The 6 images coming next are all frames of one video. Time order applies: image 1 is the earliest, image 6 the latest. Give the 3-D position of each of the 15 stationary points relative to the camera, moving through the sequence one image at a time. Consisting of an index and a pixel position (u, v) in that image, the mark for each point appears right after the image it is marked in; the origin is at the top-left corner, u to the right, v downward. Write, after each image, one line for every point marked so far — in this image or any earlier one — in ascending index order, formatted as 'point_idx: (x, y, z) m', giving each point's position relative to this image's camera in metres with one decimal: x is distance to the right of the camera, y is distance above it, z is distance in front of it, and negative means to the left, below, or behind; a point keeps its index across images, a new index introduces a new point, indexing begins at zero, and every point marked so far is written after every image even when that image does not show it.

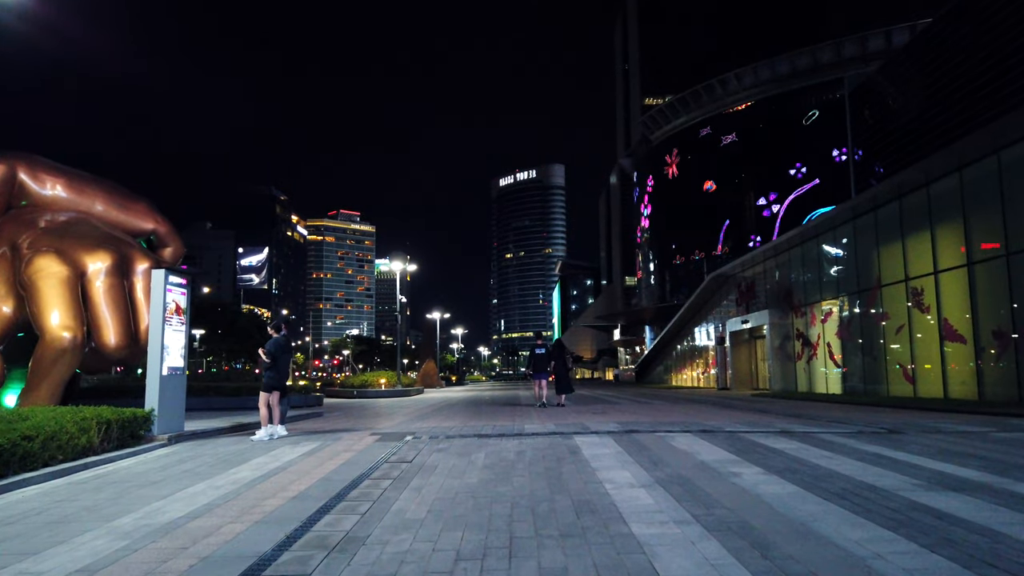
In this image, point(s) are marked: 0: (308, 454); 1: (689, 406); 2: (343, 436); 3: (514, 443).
0: (-2.8, -2.3, +9.1) m
1: (+4.8, -3.3, +18.6) m
2: (-2.7, -2.4, +10.7) m
3: (0.0, -2.2, +9.5) m
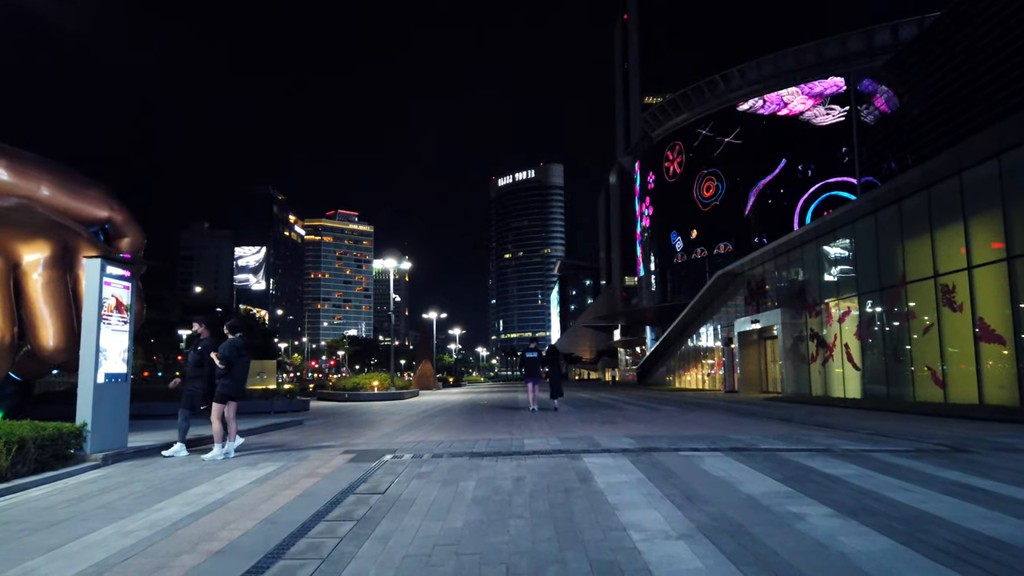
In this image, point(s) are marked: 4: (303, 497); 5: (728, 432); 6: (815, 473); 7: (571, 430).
0: (-2.8, -2.2, +7.6) m
1: (+4.8, -3.2, +17.1) m
2: (-2.8, -2.3, +9.2) m
3: (0.0, -2.1, +7.9) m
4: (-2.1, -2.1, +6.6) m
5: (+3.5, -2.3, +10.9) m
6: (+3.3, -2.0, +7.2) m
7: (+1.0, -2.4, +11.2) m
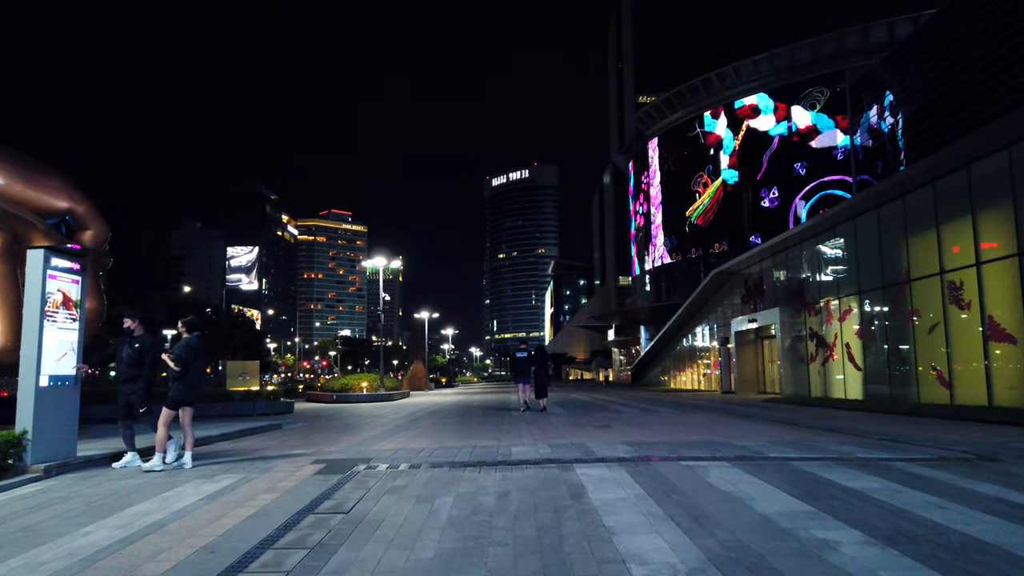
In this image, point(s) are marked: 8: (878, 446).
0: (-3.0, -2.1, +6.7) m
1: (+4.5, -3.1, +16.3) m
2: (-2.9, -2.2, +8.3) m
3: (-0.2, -2.0, +7.1) m
4: (-2.2, -2.0, +5.8) m
5: (+3.3, -2.3, +10.2) m
6: (+3.1, -1.9, +6.4) m
7: (+0.8, -2.3, +10.4) m
8: (+5.1, -2.2, +9.3) m
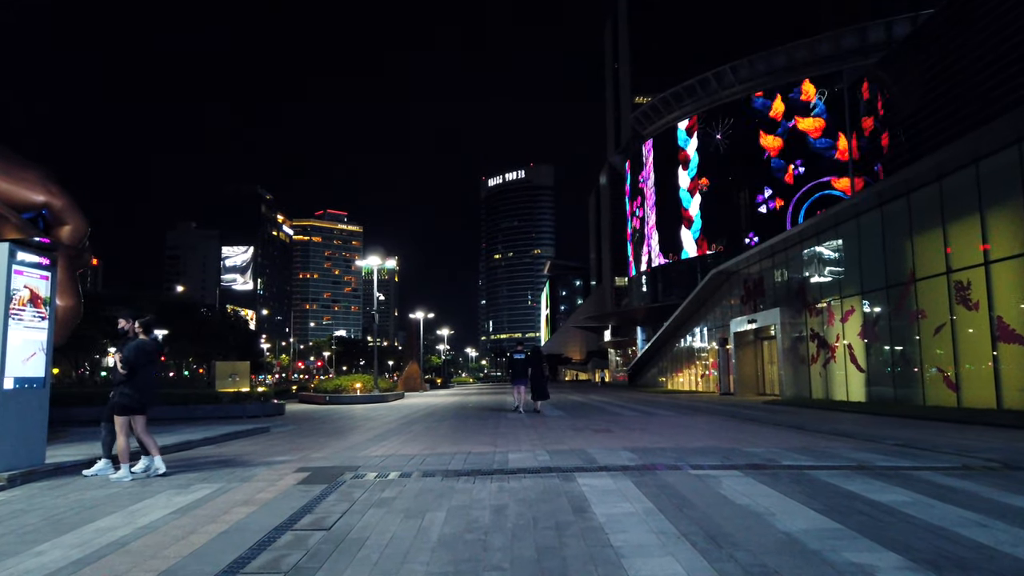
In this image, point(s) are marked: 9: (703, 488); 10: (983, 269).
0: (-3.0, -2.0, +6.2) m
1: (+4.4, -3.1, +15.8) m
2: (-3.0, -2.2, +7.8) m
3: (-0.2, -2.0, +6.6) m
4: (-2.2, -1.9, +5.3) m
5: (+3.3, -2.2, +9.7) m
6: (+3.1, -1.9, +5.9) m
7: (+0.7, -2.3, +9.9) m
8: (+5.0, -2.2, +8.9) m
9: (+1.8, -1.9, +6.3) m
10: (+12.2, +0.5, +17.4) m
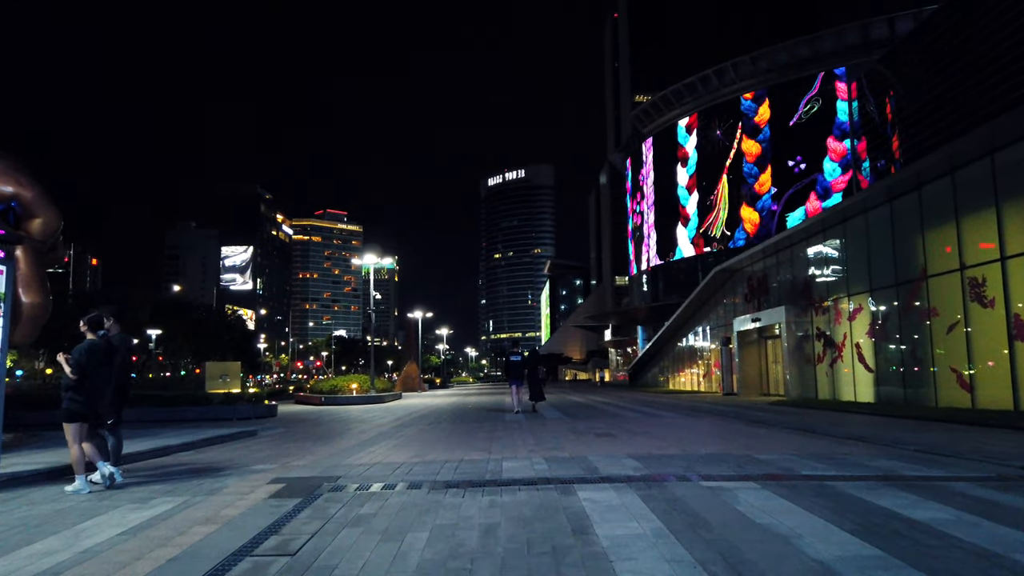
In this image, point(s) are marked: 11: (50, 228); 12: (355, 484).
0: (-3.1, -2.0, +5.6) m
1: (+4.4, -3.0, +15.2) m
2: (-3.0, -2.1, +7.2) m
3: (-0.3, -1.9, +6.0) m
4: (-2.3, -1.9, +4.6) m
5: (+3.2, -2.2, +9.0) m
6: (+3.0, -1.8, +5.3) m
7: (+0.7, -2.2, +9.3) m
8: (+5.0, -2.1, +8.2) m
9: (+1.7, -1.8, +5.7) m
10: (+12.1, +0.6, +16.8) m
11: (-8.1, +1.0, +11.8) m
12: (-1.6, -2.0, +7.0) m
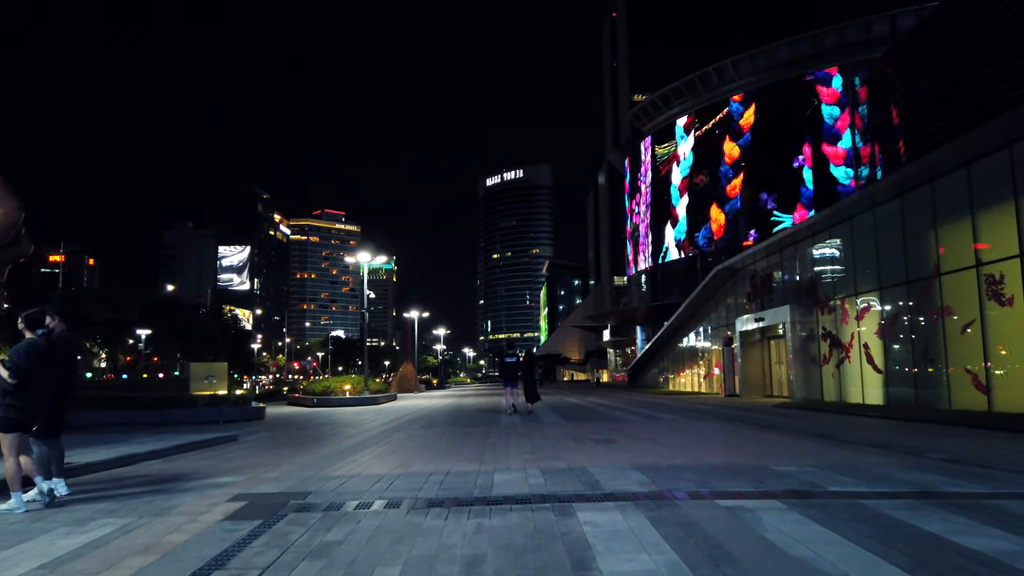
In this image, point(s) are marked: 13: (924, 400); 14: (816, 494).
0: (-3.1, -1.9, +4.8) m
1: (+4.3, -2.9, +14.4) m
2: (-3.1, -2.0, +6.4) m
3: (-0.3, -1.8, +5.2) m
4: (-2.4, -1.8, +3.8) m
5: (+3.1, -2.1, +8.3) m
6: (+2.9, -1.7, +4.5) m
7: (+0.6, -2.1, +8.5) m
8: (+4.9, -2.0, +7.4) m
9: (+1.7, -1.8, +4.9) m
10: (+12.0, +0.6, +16.0) m
11: (-8.2, +1.1, +10.9) m
12: (-1.7, -2.0, +6.2) m
13: (+12.0, -3.2, +19.6) m
14: (+2.7, -1.9, +6.1) m
